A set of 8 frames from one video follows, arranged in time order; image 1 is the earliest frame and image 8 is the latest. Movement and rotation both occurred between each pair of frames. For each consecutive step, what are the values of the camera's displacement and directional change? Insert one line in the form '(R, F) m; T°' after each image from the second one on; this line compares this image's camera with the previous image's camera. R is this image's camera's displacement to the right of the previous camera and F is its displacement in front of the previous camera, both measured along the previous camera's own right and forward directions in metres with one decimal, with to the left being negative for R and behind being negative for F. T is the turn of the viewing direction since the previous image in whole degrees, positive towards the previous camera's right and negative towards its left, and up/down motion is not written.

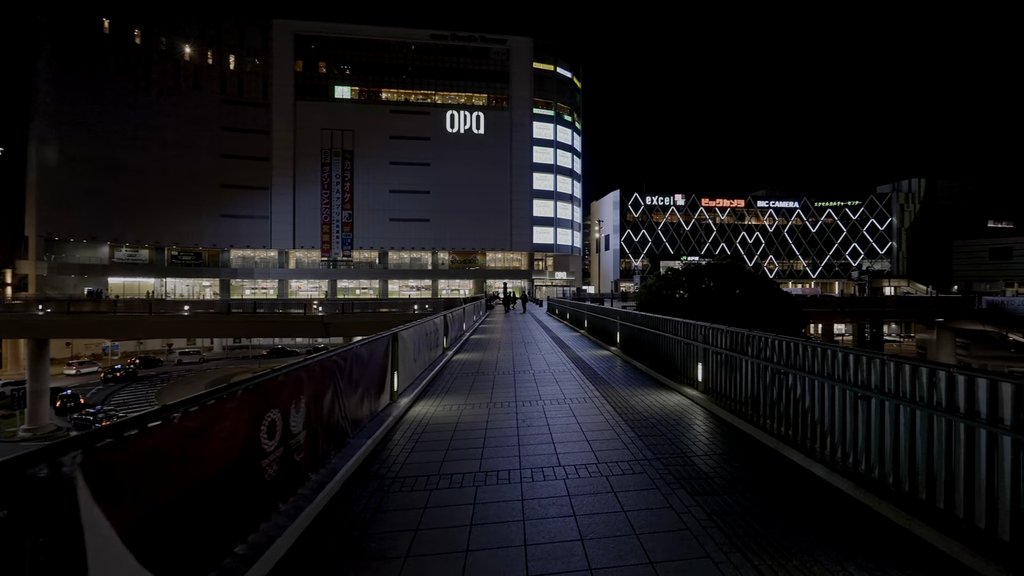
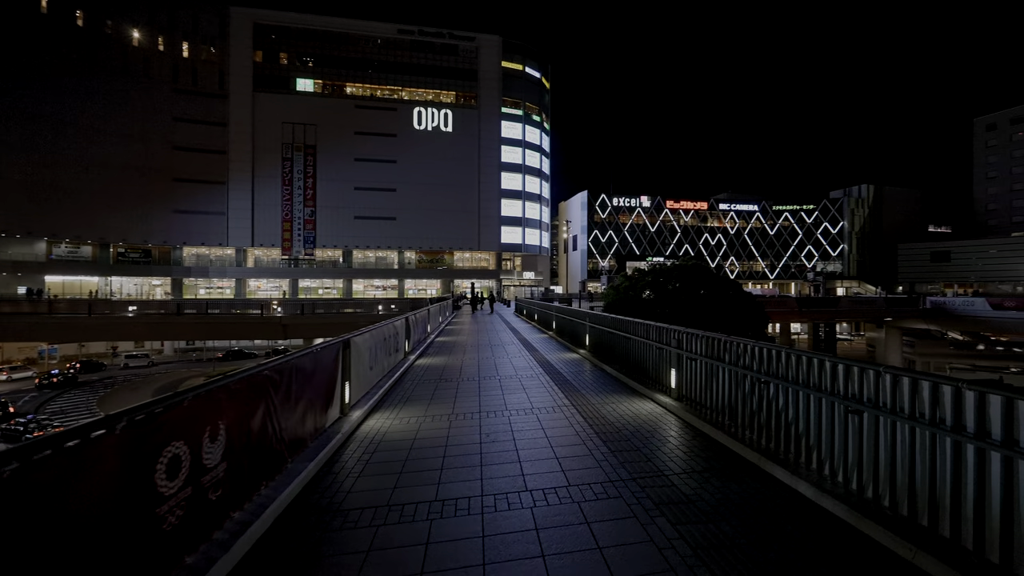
(0.0, +0.4) m; +4°
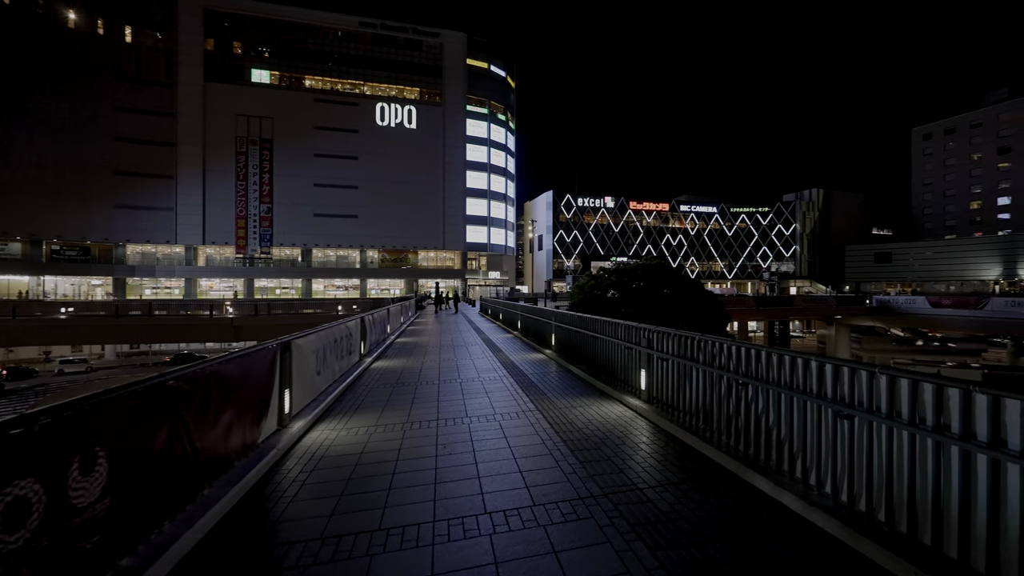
(+0.1, +0.4) m; +4°
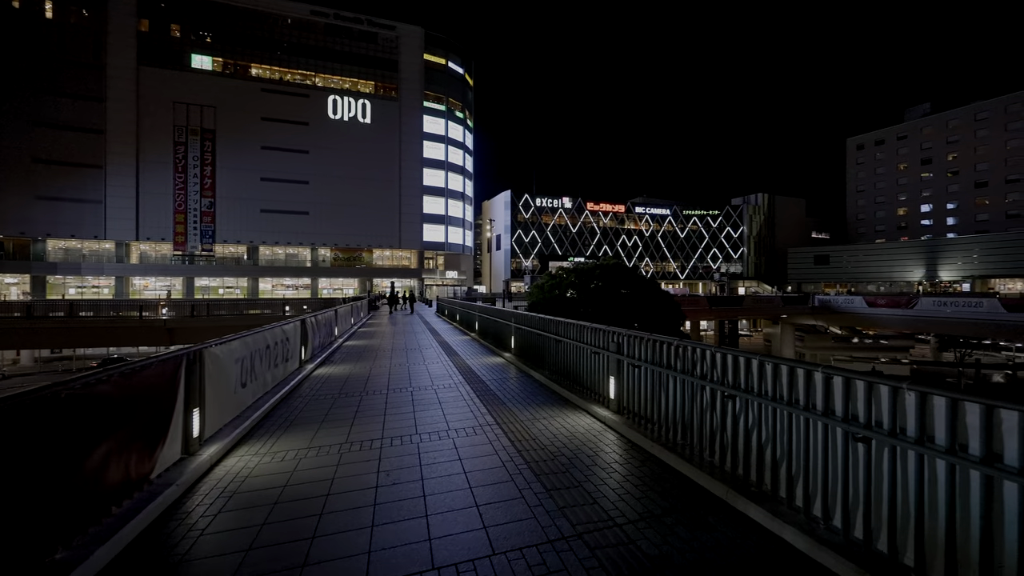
(0.0, +0.5) m; +5°
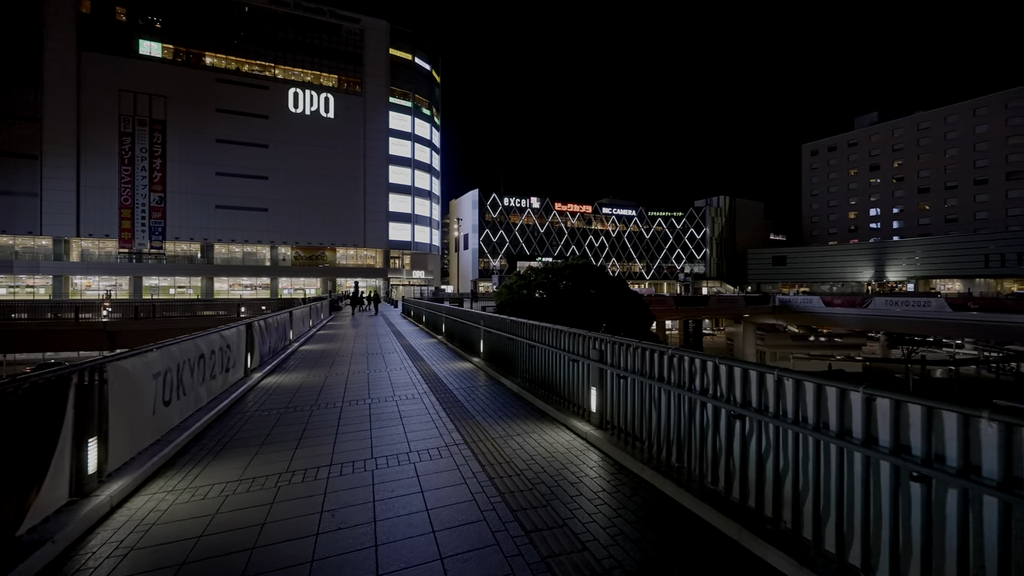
(0.0, +0.5) m; +4°
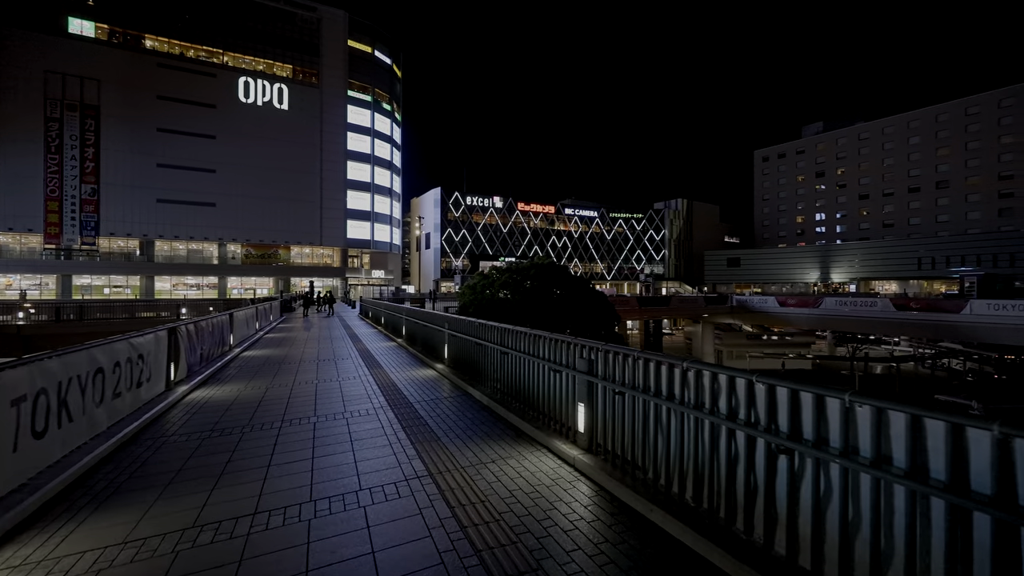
(-0.1, +0.6) m; +5°
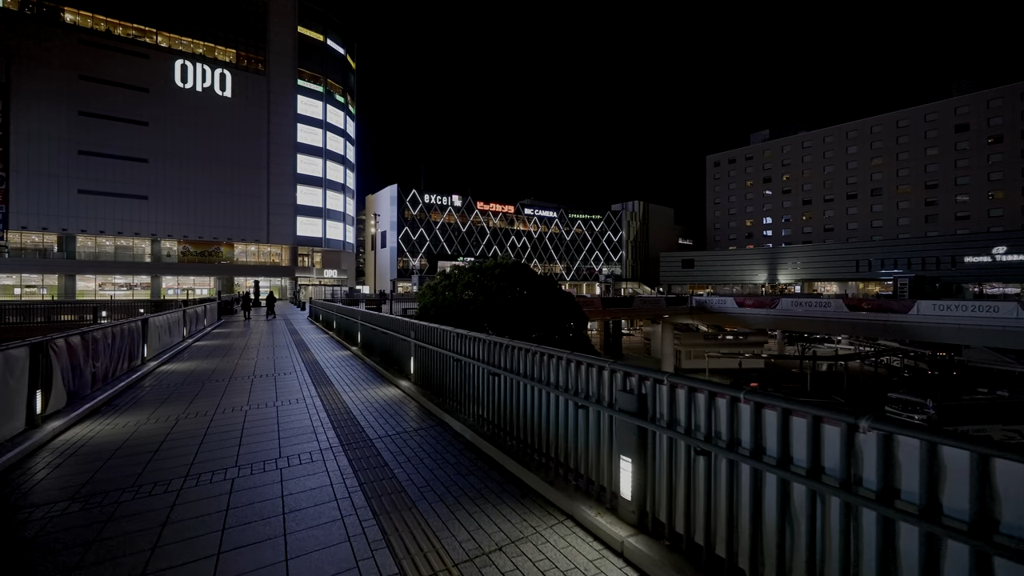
(-0.3, +1.0) m; +5°
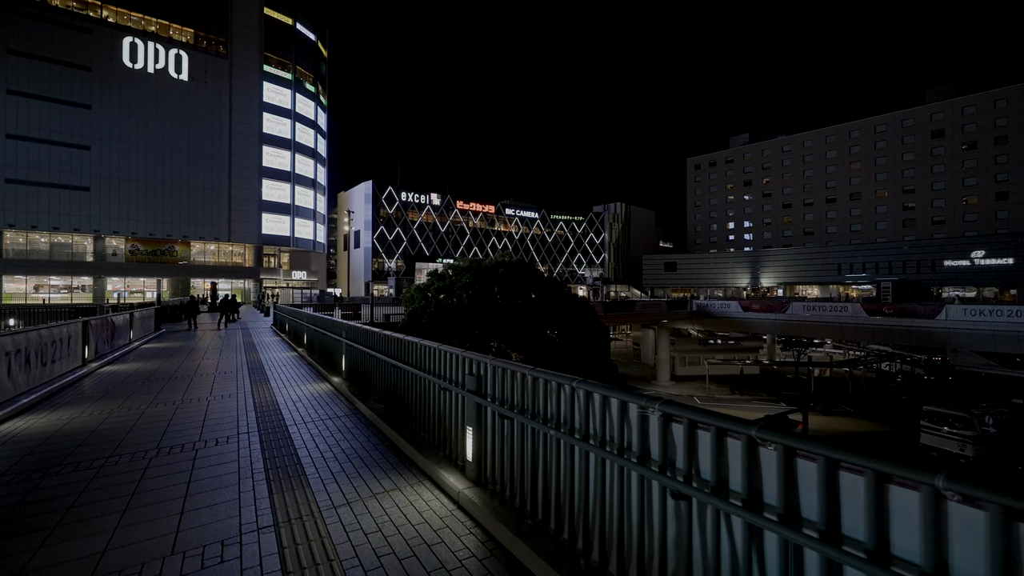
(-1.2, +2.7) m; +3°
